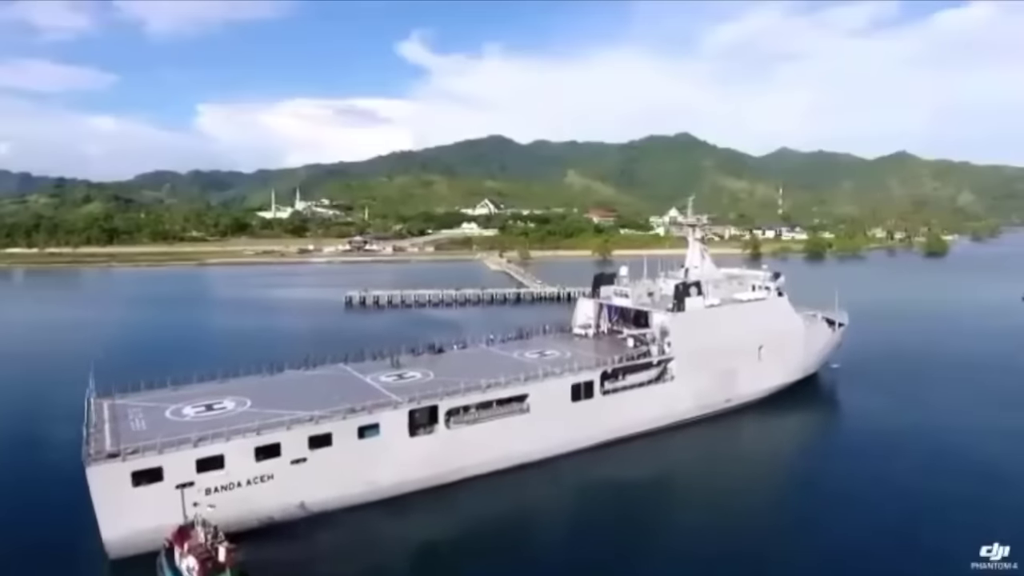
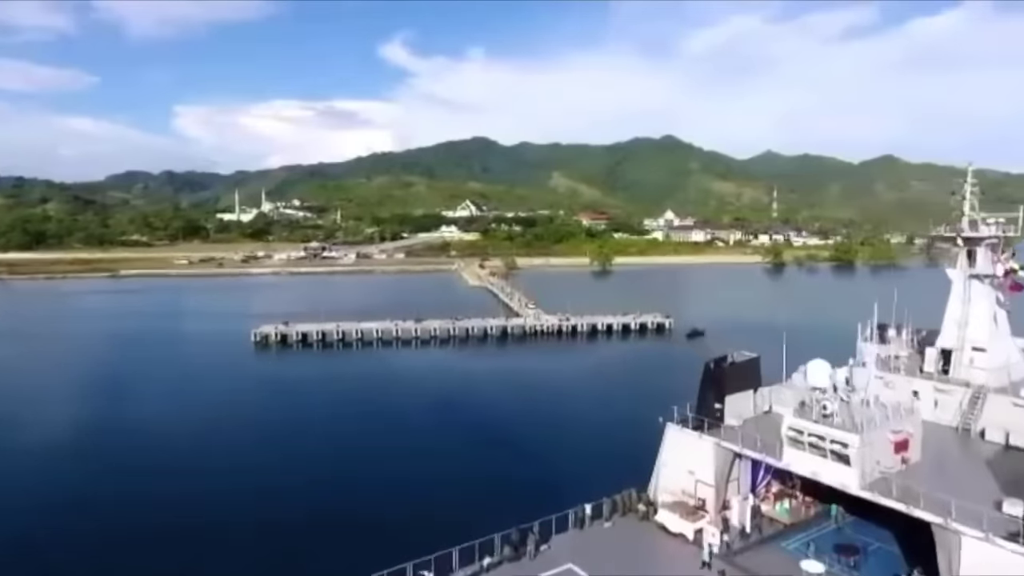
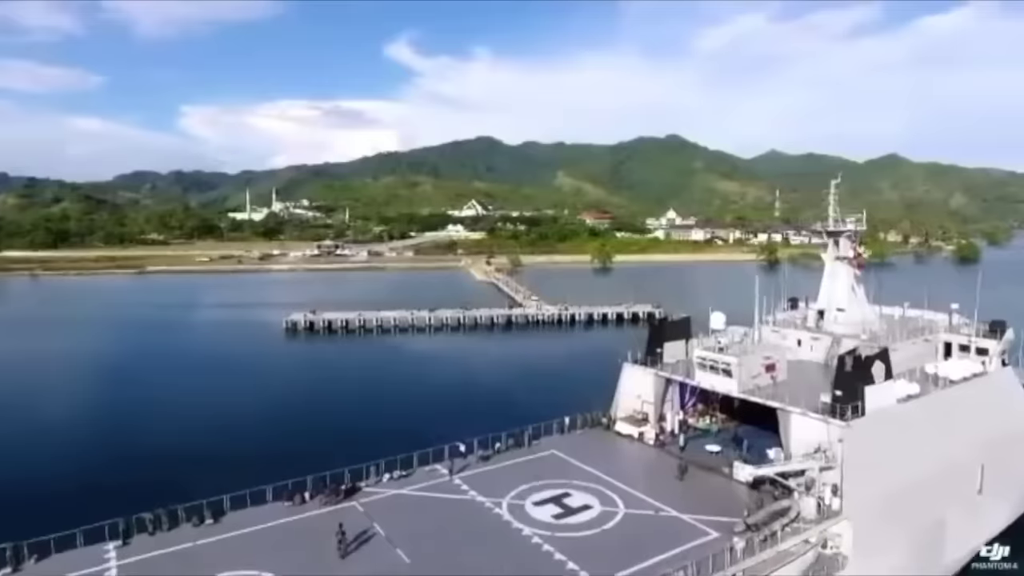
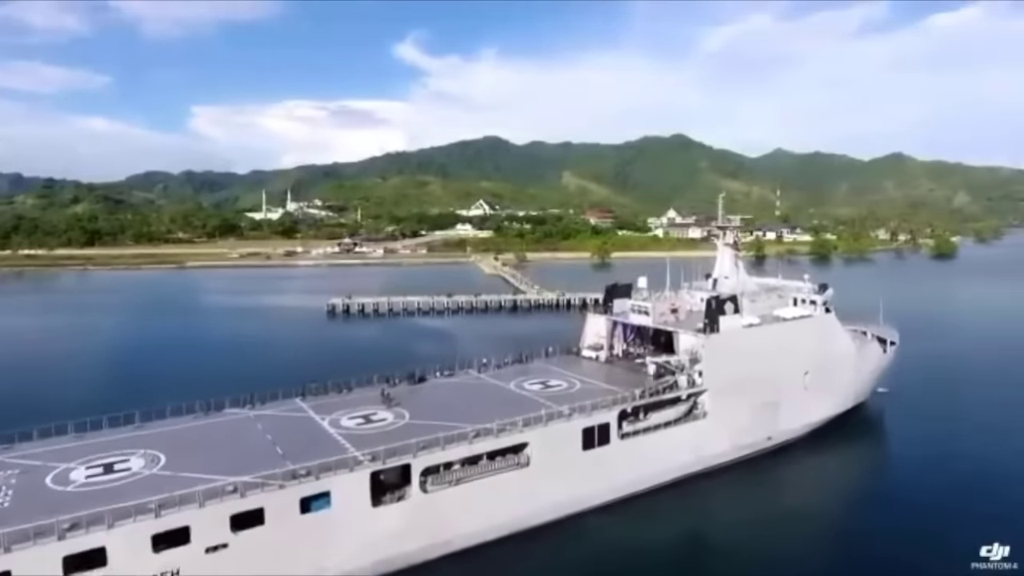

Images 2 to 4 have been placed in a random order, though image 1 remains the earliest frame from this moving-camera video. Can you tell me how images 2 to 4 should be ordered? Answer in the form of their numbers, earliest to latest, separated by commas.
4, 3, 2
